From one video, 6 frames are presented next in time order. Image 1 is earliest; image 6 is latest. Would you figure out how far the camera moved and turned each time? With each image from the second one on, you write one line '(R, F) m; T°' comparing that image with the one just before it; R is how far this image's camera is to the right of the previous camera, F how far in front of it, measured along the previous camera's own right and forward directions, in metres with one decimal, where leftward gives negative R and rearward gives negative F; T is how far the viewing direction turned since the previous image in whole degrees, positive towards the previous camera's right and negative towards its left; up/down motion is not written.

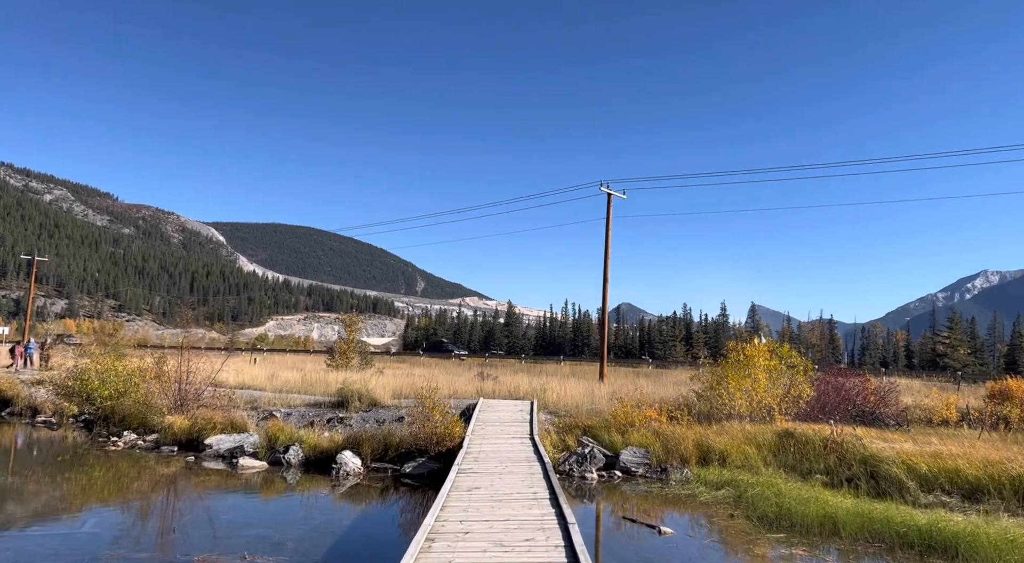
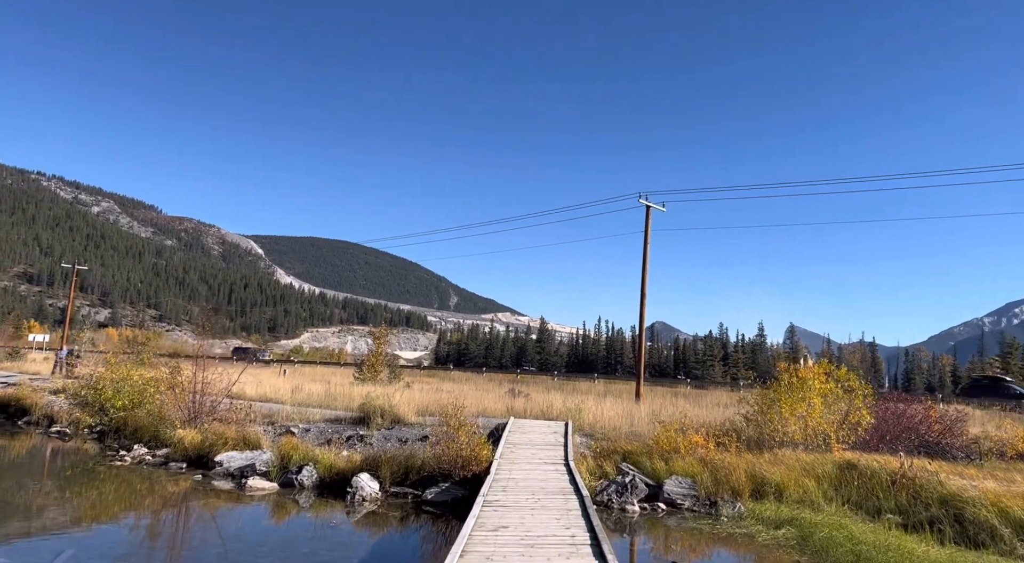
(-0.1, +1.3) m; -3°
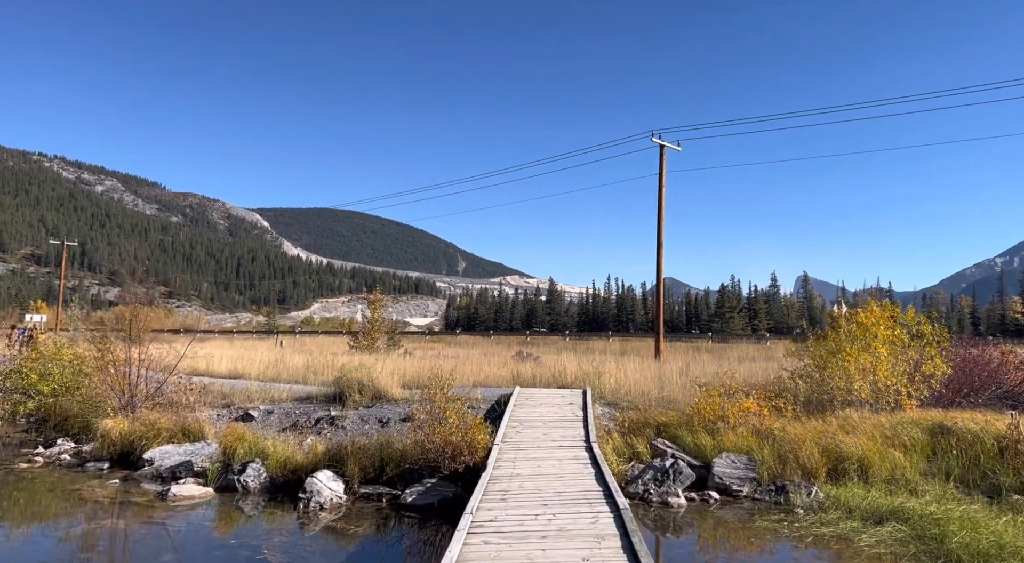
(+0.2, +3.4) m; -1°
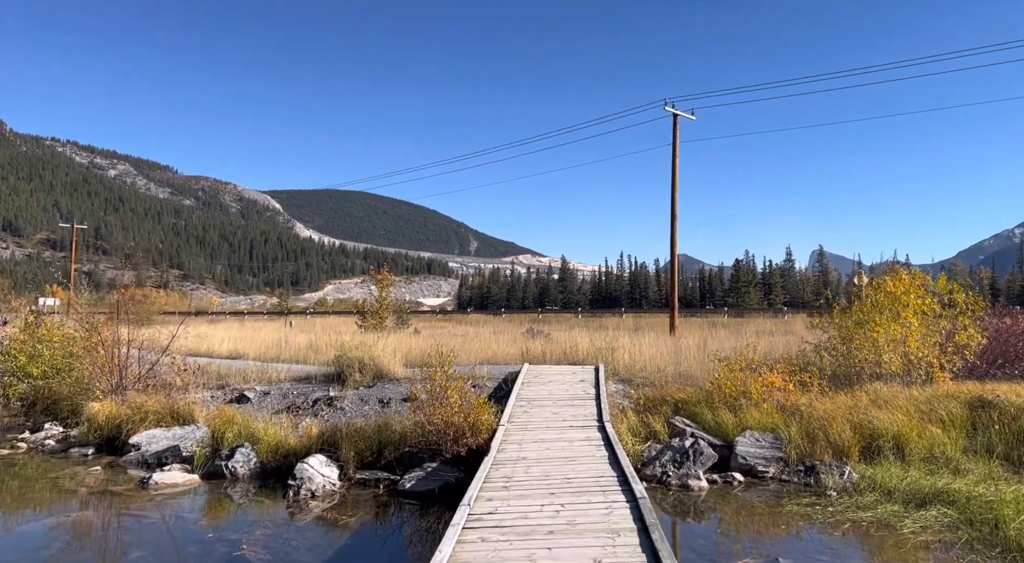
(+0.1, +0.9) m; -1°
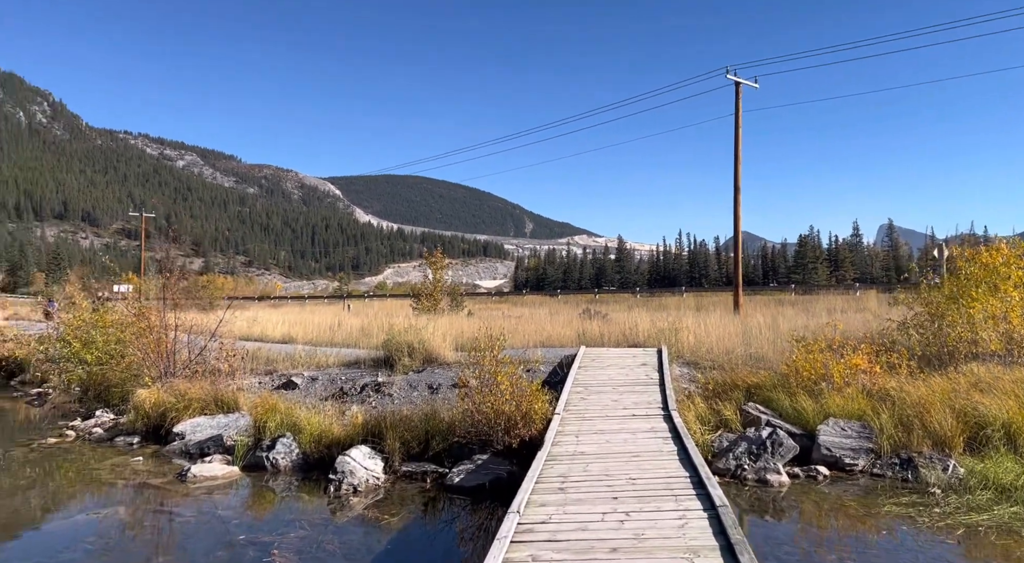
(0.0, +0.9) m; -5°
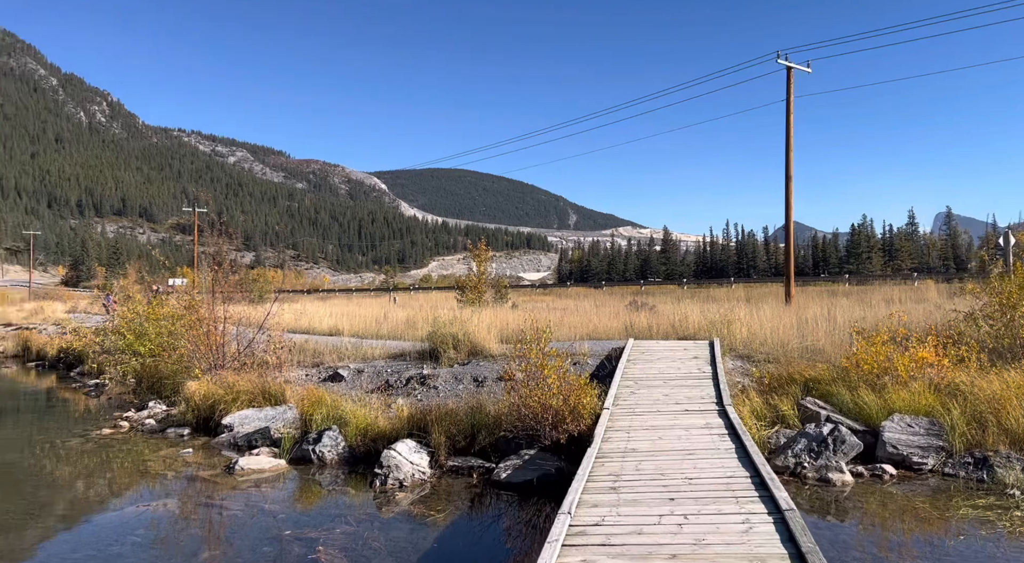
(0.0, +0.3) m; -4°
